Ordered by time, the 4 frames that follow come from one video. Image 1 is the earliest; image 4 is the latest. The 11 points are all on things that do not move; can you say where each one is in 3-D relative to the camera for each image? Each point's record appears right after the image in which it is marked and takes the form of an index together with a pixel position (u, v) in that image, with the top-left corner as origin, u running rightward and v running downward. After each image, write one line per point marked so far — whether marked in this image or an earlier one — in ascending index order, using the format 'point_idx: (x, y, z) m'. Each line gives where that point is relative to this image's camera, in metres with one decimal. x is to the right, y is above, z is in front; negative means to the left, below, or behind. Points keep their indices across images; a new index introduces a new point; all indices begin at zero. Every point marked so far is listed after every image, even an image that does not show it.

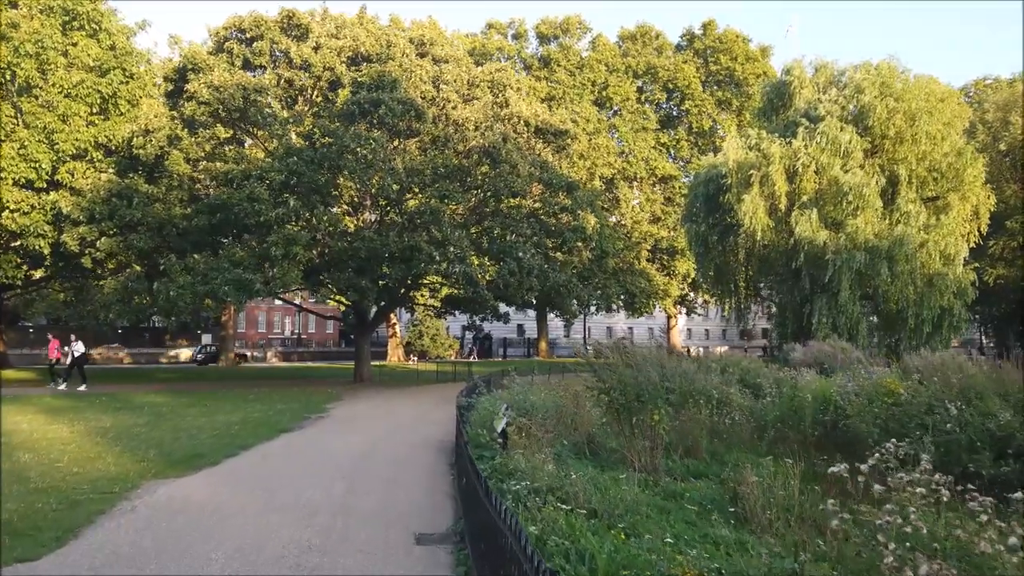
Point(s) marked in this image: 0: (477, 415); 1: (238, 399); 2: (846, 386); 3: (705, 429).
0: (-0.5, -2.0, +11.6) m
1: (-6.0, -2.4, +16.9) m
2: (+5.2, -1.5, +11.7) m
3: (+2.8, -2.0, +10.9) m
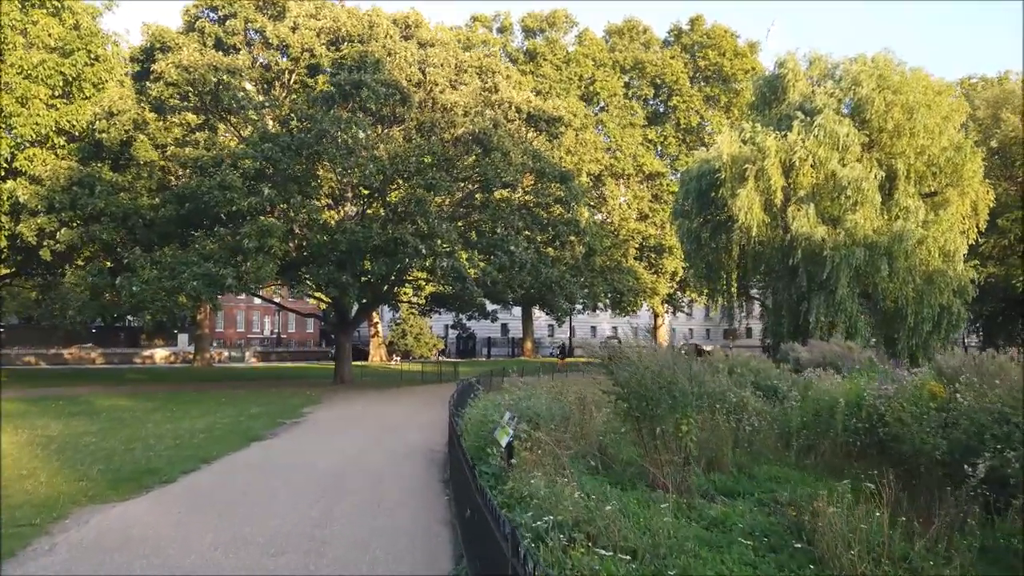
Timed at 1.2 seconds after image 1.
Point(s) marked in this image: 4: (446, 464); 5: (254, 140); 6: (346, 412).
0: (-0.5, -1.9, +10.4) m
1: (-6.2, -2.3, +15.6) m
2: (+5.1, -1.4, +10.7) m
3: (+2.8, -1.9, +9.8) m
4: (-0.9, -2.5, +10.7) m
5: (-6.6, +3.8, +19.7) m
6: (-3.3, -2.6, +15.7) m
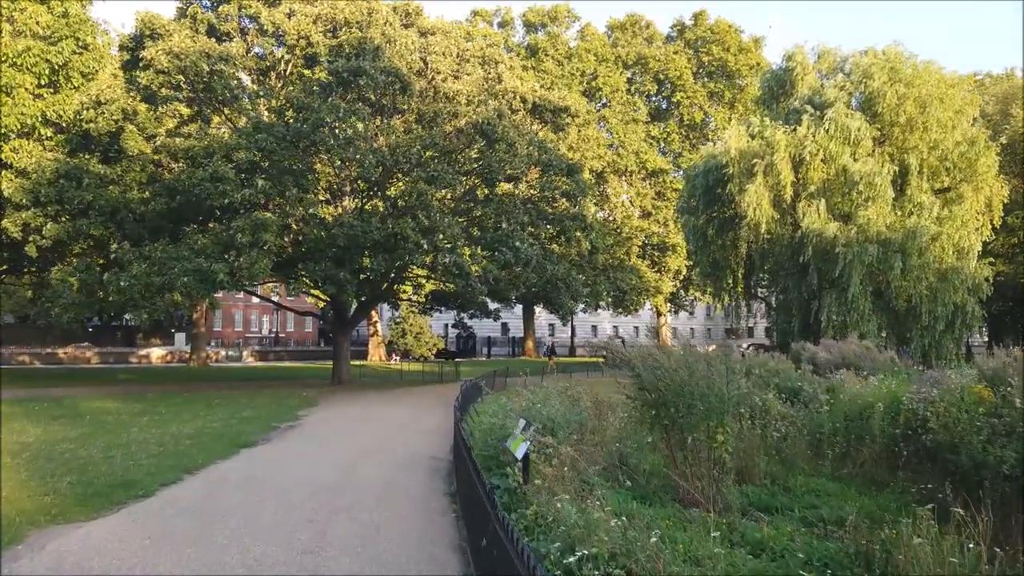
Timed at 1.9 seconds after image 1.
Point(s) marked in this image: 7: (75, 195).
0: (-0.4, -1.8, +9.6) m
1: (-6.1, -2.3, +14.9) m
2: (+5.3, -1.3, +9.9) m
3: (+2.9, -1.9, +9.1) m
4: (-0.8, -2.4, +9.9) m
5: (-6.5, +3.9, +18.9) m
6: (-3.2, -2.5, +15.0) m
7: (-10.2, +2.2, +18.0) m
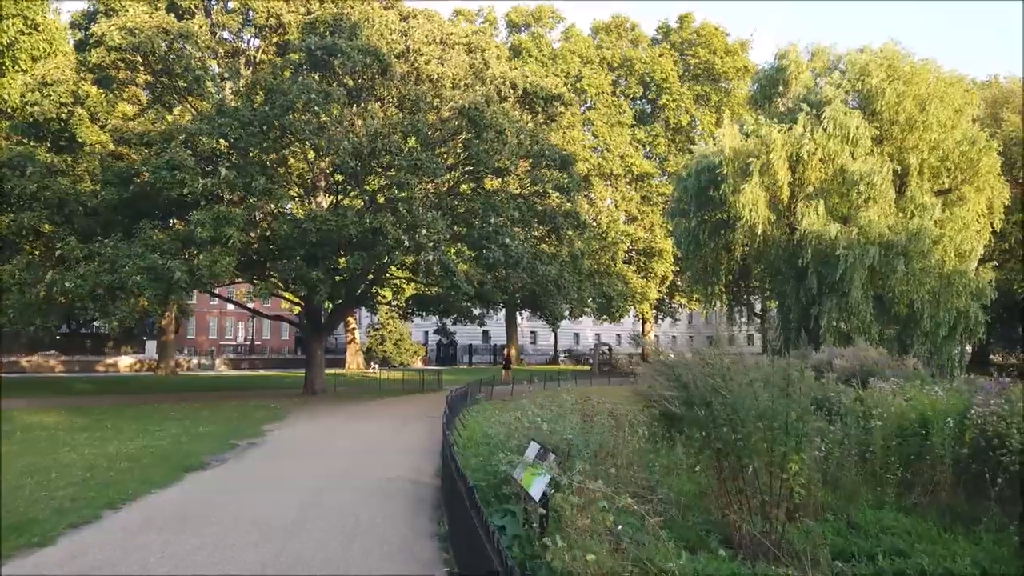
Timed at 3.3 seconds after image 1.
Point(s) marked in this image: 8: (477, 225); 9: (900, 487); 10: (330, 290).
0: (-0.4, -1.8, +8.1) m
1: (-6.2, -2.2, +13.2) m
2: (+5.2, -1.3, +8.5) m
3: (+2.9, -1.8, +7.6) m
4: (-0.8, -2.3, +8.4) m
5: (-6.8, +3.9, +17.3) m
6: (-3.4, -2.5, +13.4) m
7: (-10.5, +2.2, +16.2) m
8: (-0.9, +1.6, +19.8) m
9: (+4.2, -2.2, +8.6) m
10: (-4.4, 0.0, +18.6) m
